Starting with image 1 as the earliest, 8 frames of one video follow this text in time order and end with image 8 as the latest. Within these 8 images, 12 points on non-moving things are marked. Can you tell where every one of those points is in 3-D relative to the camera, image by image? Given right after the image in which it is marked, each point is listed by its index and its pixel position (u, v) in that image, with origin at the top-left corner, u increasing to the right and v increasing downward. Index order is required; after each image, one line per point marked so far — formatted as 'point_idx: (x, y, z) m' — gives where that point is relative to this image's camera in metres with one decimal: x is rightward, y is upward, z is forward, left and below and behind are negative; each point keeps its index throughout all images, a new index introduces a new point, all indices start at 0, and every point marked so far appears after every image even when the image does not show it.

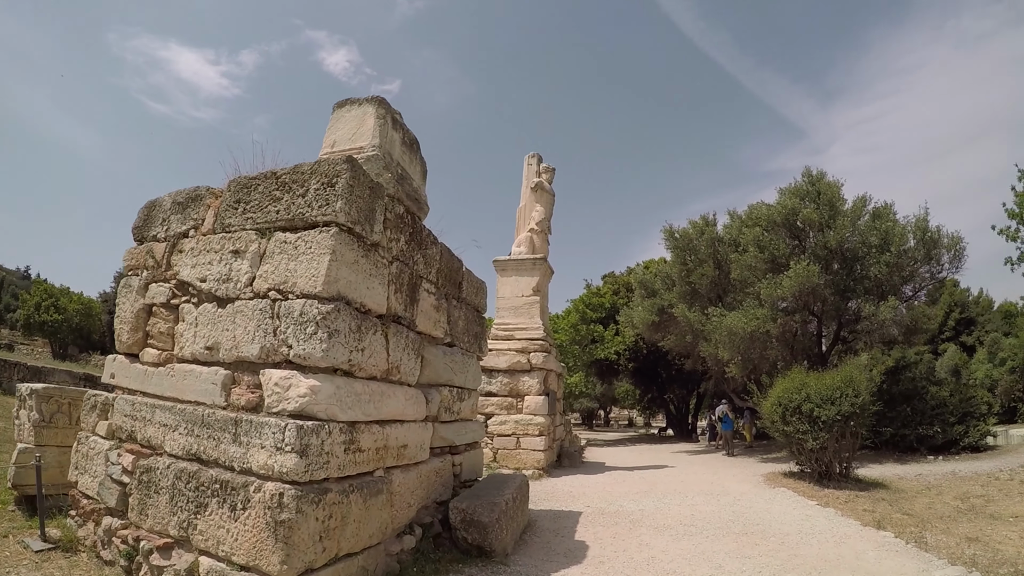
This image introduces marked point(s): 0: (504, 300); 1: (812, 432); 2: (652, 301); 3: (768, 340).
0: (-0.4, -0.2, +11.6) m
1: (+4.4, -2.1, +8.7) m
2: (+3.5, -0.3, +16.8) m
3: (+5.5, -1.2, +13.4) m
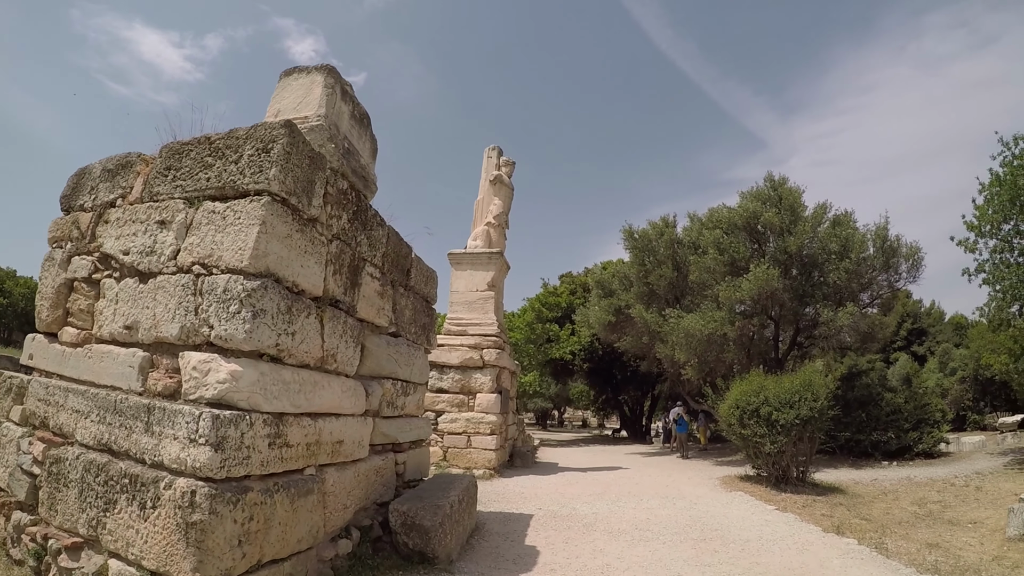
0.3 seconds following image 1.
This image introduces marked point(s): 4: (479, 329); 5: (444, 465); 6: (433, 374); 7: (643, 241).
0: (-1.1, -0.1, +11.2) m
1: (+3.7, -2.1, +8.6) m
2: (+2.4, -0.3, +16.6) m
3: (+4.6, -1.2, +13.3) m
4: (-0.7, -0.7, +10.7) m
5: (-1.2, -3.0, +10.3) m
6: (-1.5, -1.5, +10.7) m
7: (+3.2, +1.2, +15.8) m
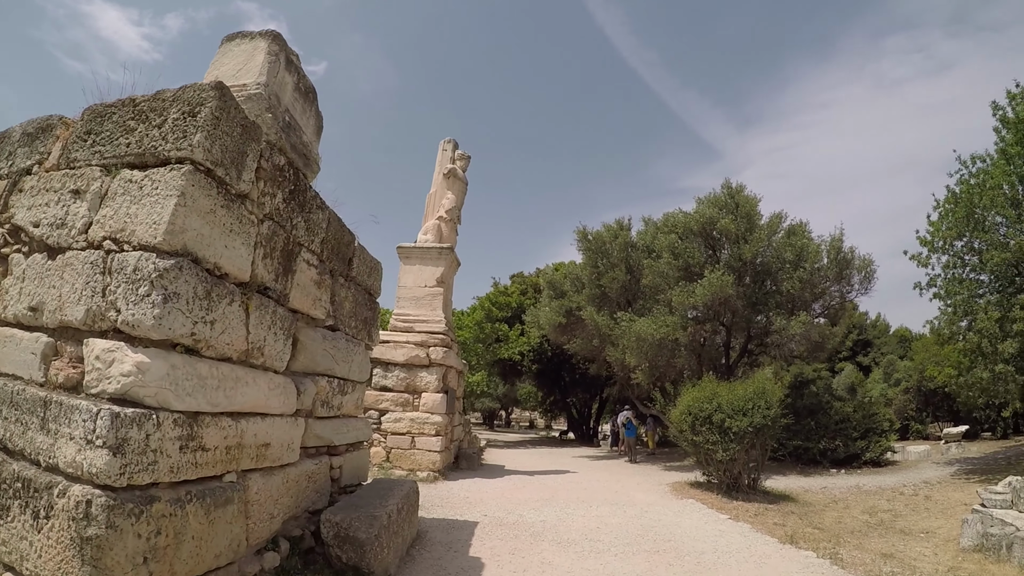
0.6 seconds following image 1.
0: (-1.9, 0.0, +10.8) m
1: (+3.0, -2.2, +8.5) m
2: (+1.2, -0.4, +16.4) m
3: (+3.6, -1.4, +13.3) m
4: (-1.5, -0.7, +10.3) m
5: (-2.0, -2.9, +9.8) m
6: (-2.3, -1.4, +10.3) m
7: (+2.1, +1.2, +15.7) m
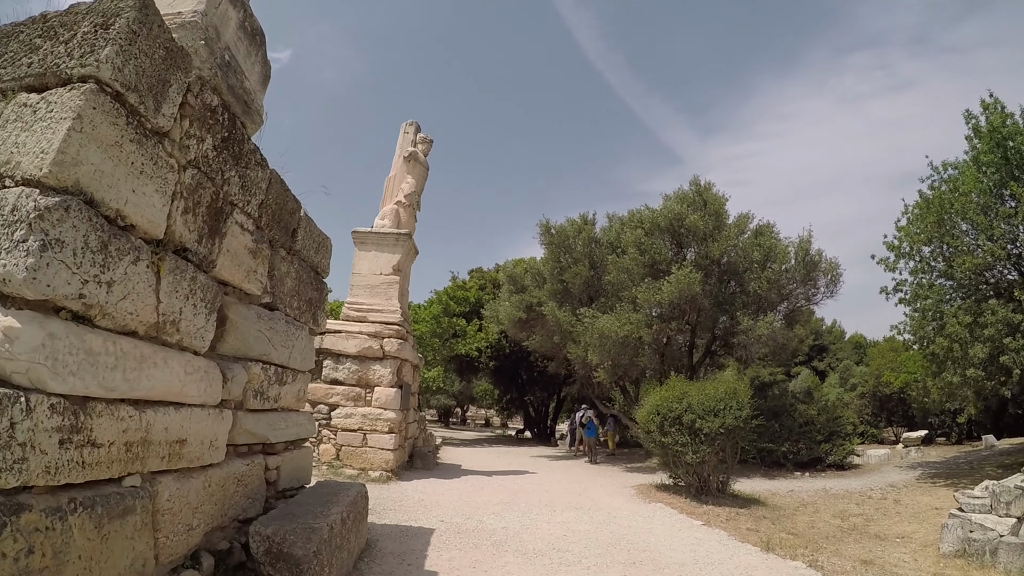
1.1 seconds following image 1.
0: (-2.6, +0.2, +10.2) m
1: (+2.5, -2.1, +8.2) m
2: (+0.2, -0.2, +15.9) m
3: (+2.8, -1.3, +13.0) m
4: (-2.1, -0.5, +9.7) m
5: (-2.7, -2.7, +9.2) m
6: (-2.9, -1.2, +9.6) m
7: (+1.2, +1.3, +15.3) m
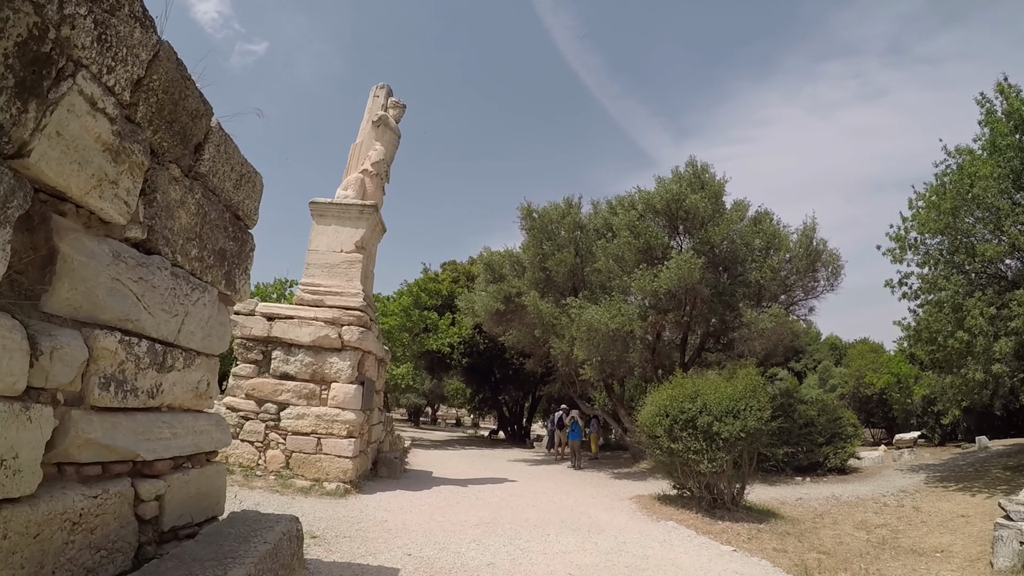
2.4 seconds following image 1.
0: (-2.8, +0.5, +8.7) m
1: (+2.3, -1.9, +7.0) m
2: (-0.3, 0.0, +14.6) m
3: (+2.3, -1.1, +11.8) m
4: (-2.4, -0.2, +8.3) m
5: (-2.9, -2.4, +7.7) m
6: (-3.2, -0.9, +8.1) m
7: (+0.7, +1.5, +14.0) m
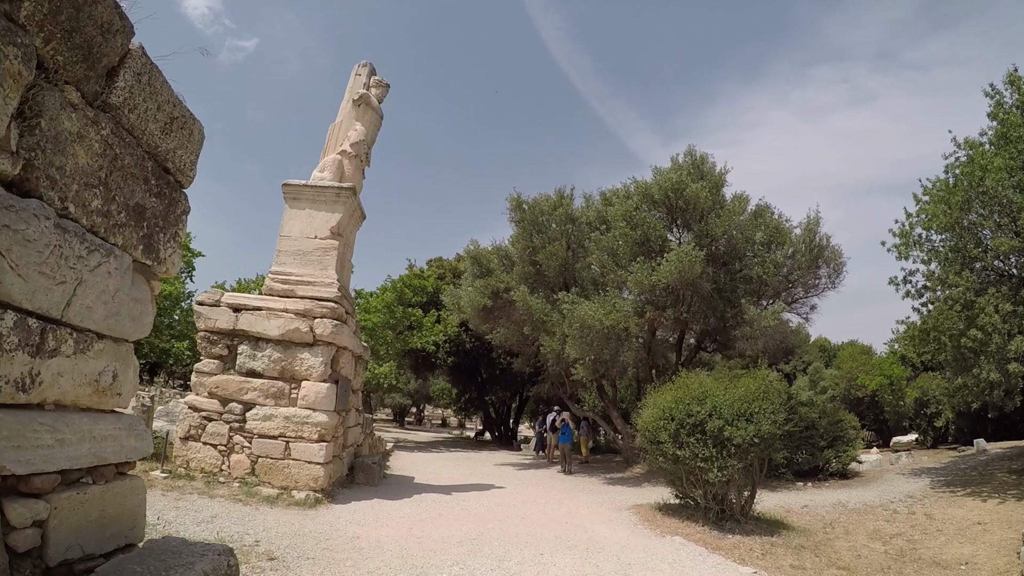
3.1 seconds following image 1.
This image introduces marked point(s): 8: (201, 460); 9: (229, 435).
0: (-3.0, +0.6, +8.0) m
1: (+2.2, -1.8, +6.4) m
2: (-0.6, +0.1, +14.0) m
3: (+2.1, -1.0, +11.2) m
4: (-2.5, 0.0, +7.6) m
5: (-3.0, -2.3, +7.0) m
6: (-3.3, -0.8, +7.4) m
7: (+0.5, +1.6, +13.3) m
8: (-3.8, -2.1, +7.3) m
9: (-3.4, -1.8, +7.3) m
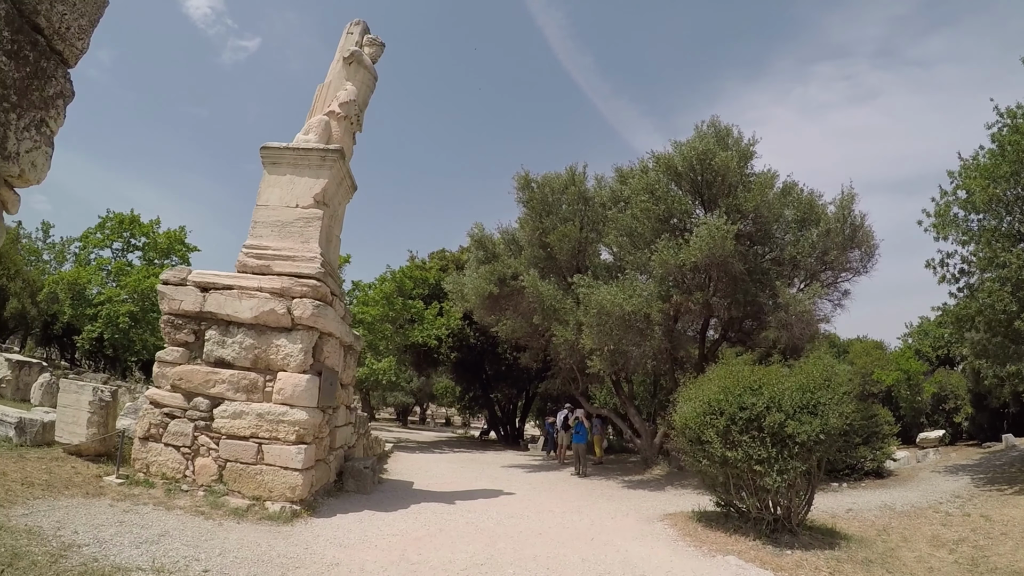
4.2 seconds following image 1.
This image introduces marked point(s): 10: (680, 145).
0: (-2.8, +0.9, +6.9) m
1: (+2.3, -1.5, +5.3) m
2: (-0.4, +0.4, +12.9) m
3: (+2.3, -0.7, +10.1) m
4: (-2.4, +0.2, +6.5) m
5: (-2.9, -2.0, +5.9) m
6: (-3.2, -0.5, +6.3) m
7: (+0.6, +1.9, +12.3) m
8: (-3.7, -1.9, +6.3) m
9: (-3.3, -1.5, +6.2) m
10: (+3.0, +2.5, +10.6) m
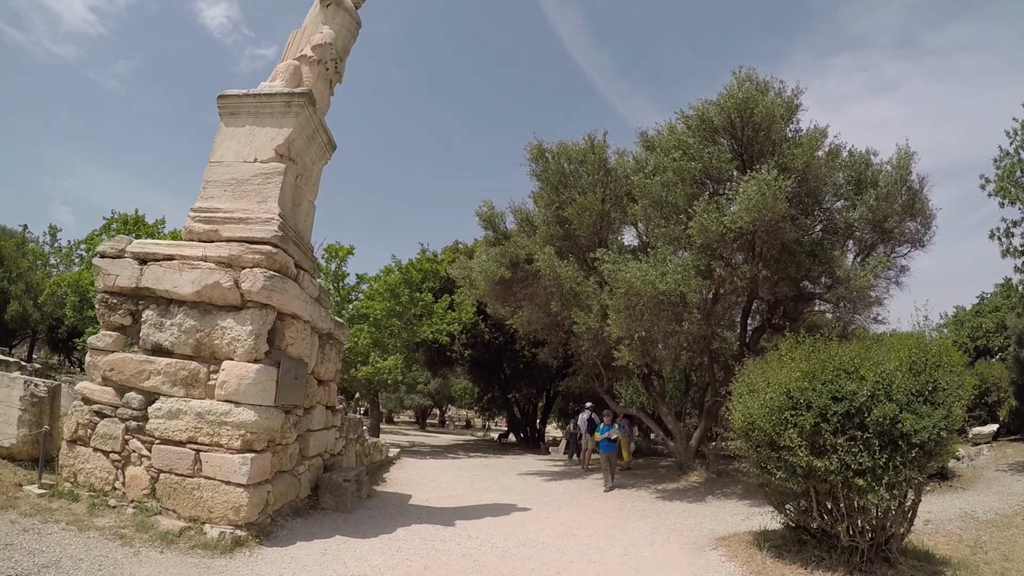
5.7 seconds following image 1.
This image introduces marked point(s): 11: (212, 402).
0: (-2.8, +1.1, +5.7) m
1: (+2.4, -1.2, +3.9) m
2: (-0.2, +0.7, +11.5) m
3: (+2.5, -0.4, +8.7) m
4: (-2.3, +0.5, +5.2) m
5: (-2.8, -1.8, +4.7) m
6: (-3.1, -0.3, +5.1) m
7: (+0.9, +2.2, +10.9) m
8: (-3.6, -1.6, +5.1) m
9: (-3.2, -1.3, +5.0) m
10: (+3.1, +2.8, +9.1) m
11: (-2.4, -0.9, +4.8) m
